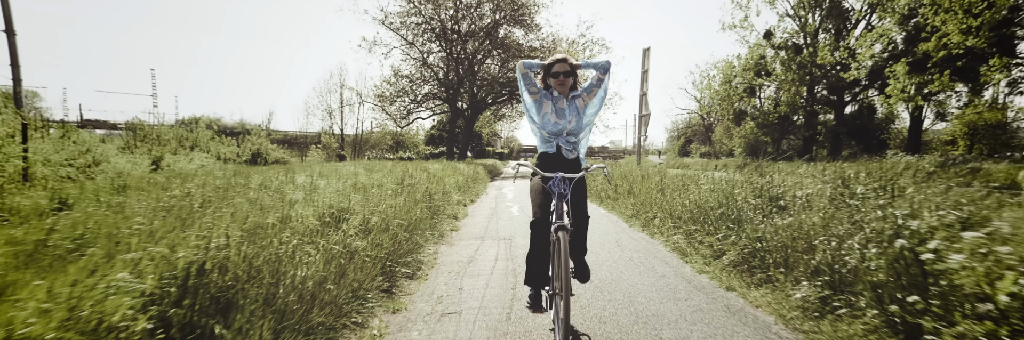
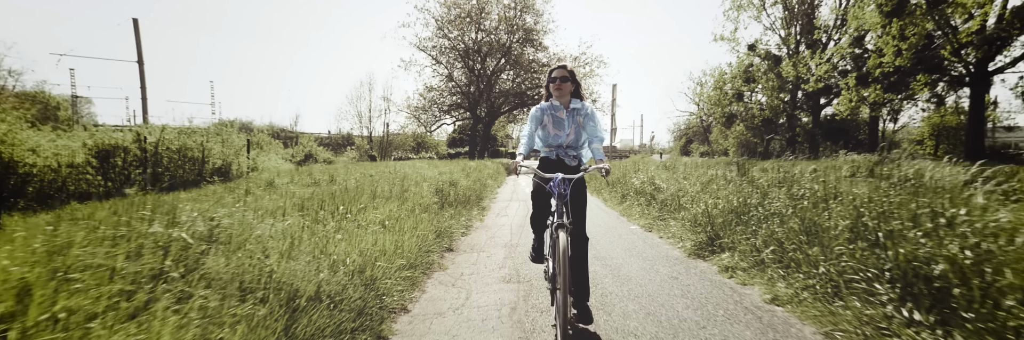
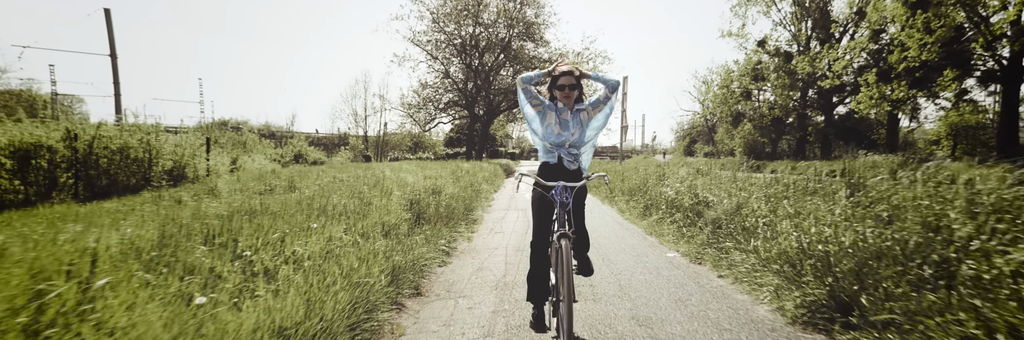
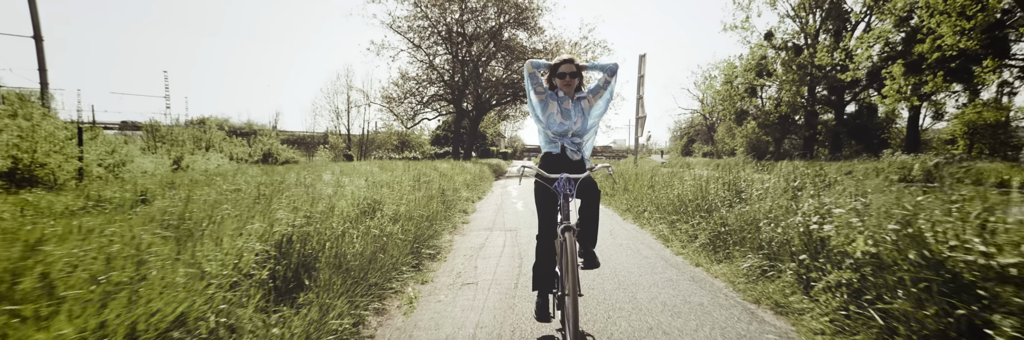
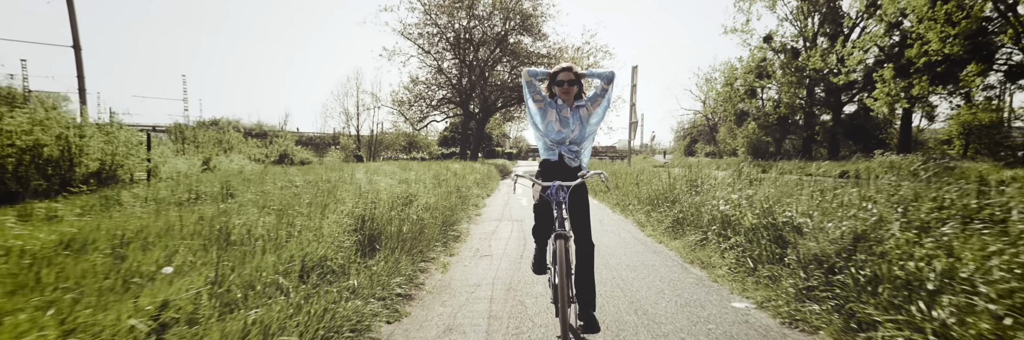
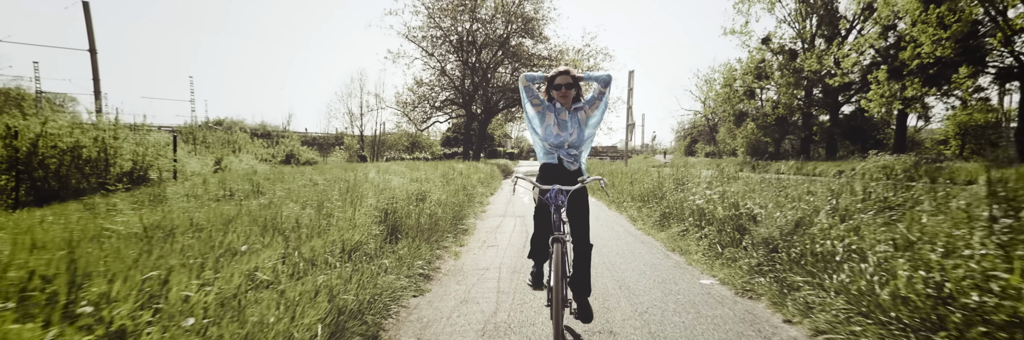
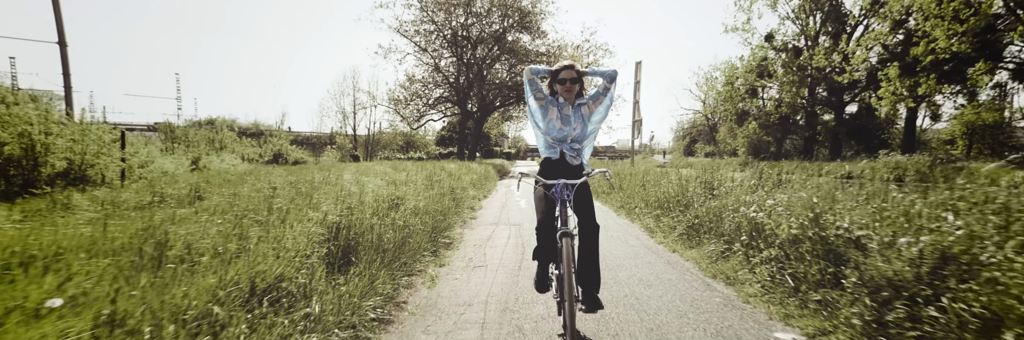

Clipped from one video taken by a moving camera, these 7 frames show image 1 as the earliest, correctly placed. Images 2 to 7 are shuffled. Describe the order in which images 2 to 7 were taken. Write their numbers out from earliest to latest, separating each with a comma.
4, 7, 5, 6, 3, 2
